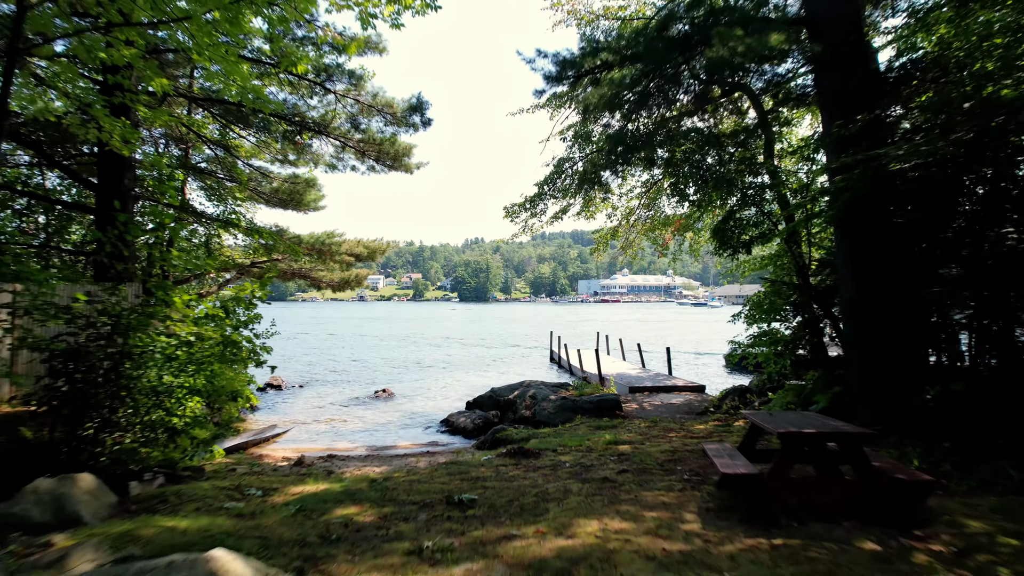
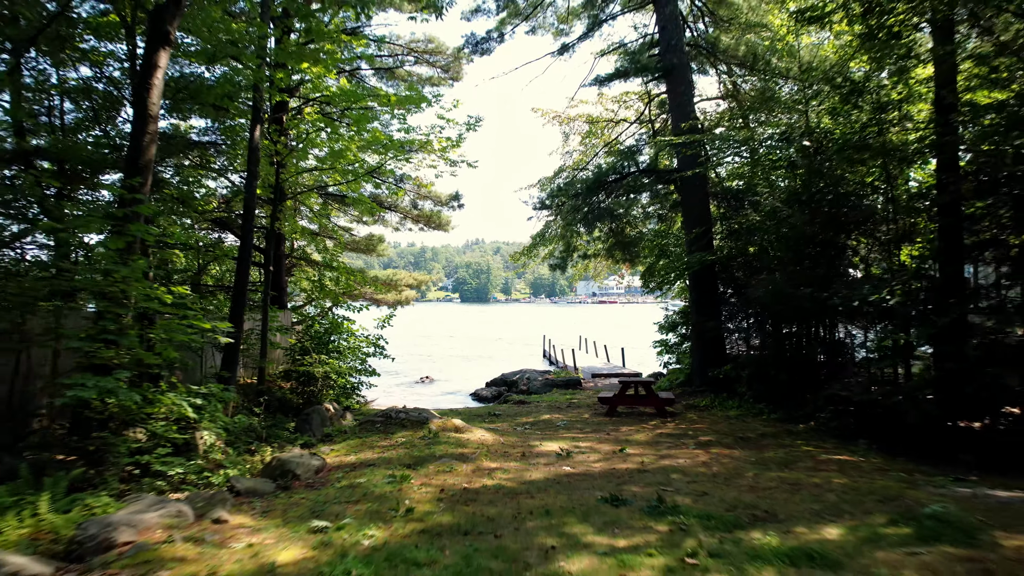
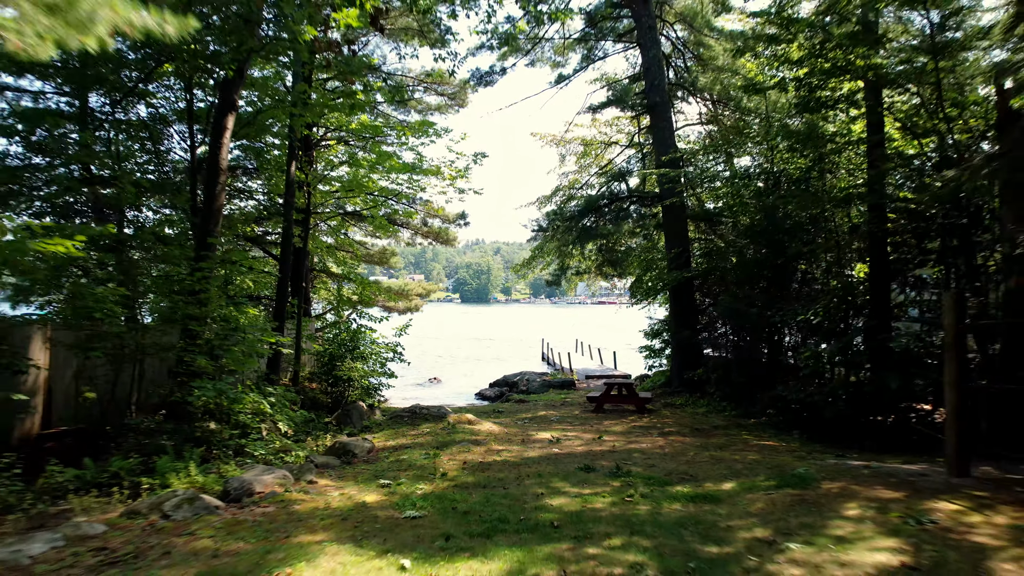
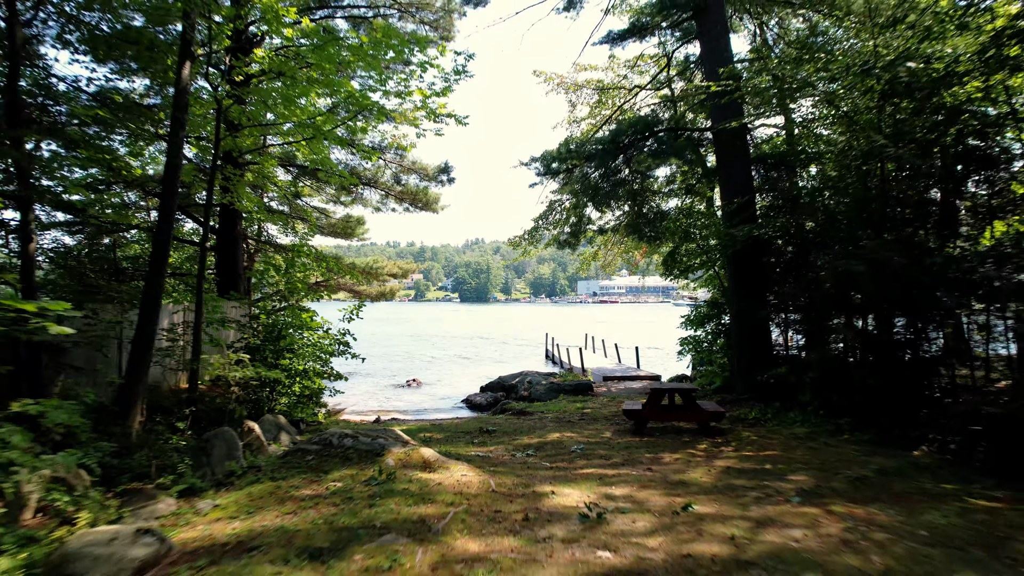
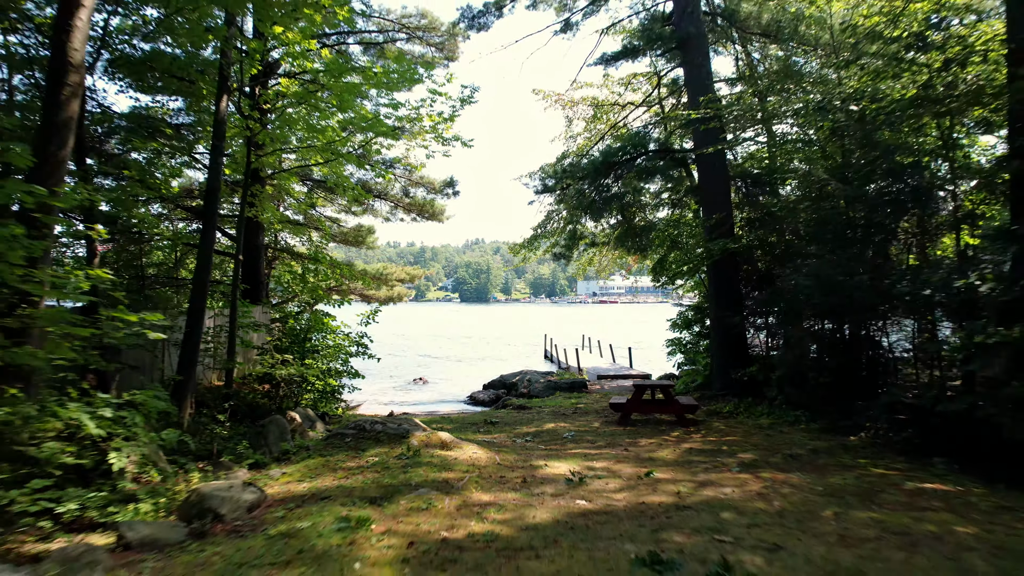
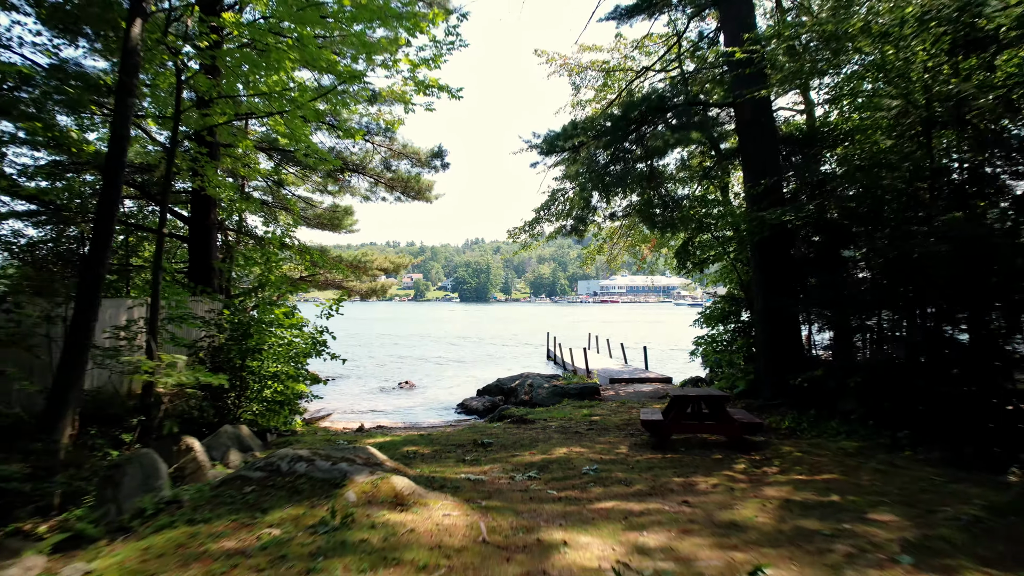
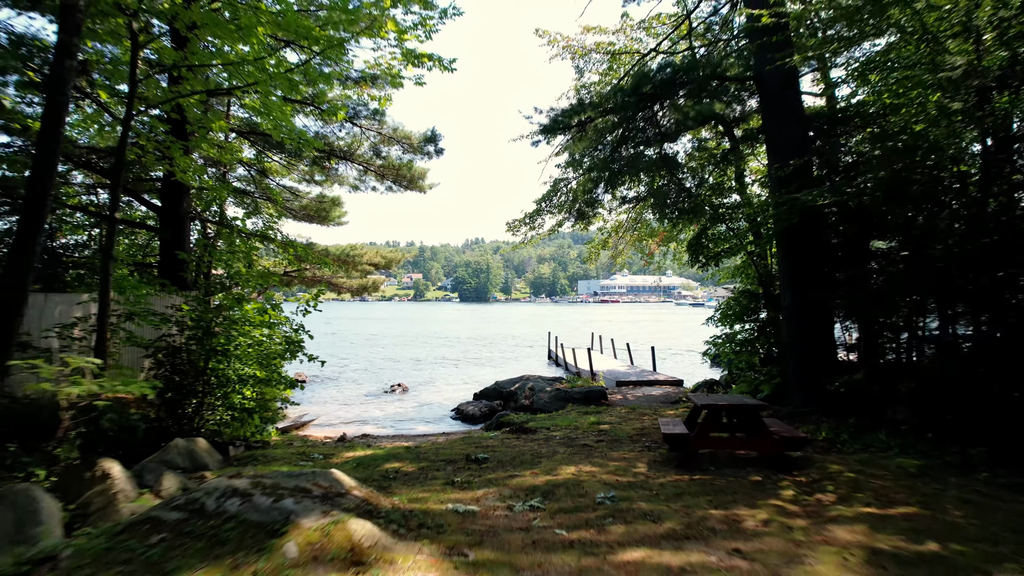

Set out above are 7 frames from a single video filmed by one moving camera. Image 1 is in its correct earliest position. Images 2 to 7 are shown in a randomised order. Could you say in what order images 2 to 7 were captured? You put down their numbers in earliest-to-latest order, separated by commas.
7, 6, 4, 5, 2, 3
